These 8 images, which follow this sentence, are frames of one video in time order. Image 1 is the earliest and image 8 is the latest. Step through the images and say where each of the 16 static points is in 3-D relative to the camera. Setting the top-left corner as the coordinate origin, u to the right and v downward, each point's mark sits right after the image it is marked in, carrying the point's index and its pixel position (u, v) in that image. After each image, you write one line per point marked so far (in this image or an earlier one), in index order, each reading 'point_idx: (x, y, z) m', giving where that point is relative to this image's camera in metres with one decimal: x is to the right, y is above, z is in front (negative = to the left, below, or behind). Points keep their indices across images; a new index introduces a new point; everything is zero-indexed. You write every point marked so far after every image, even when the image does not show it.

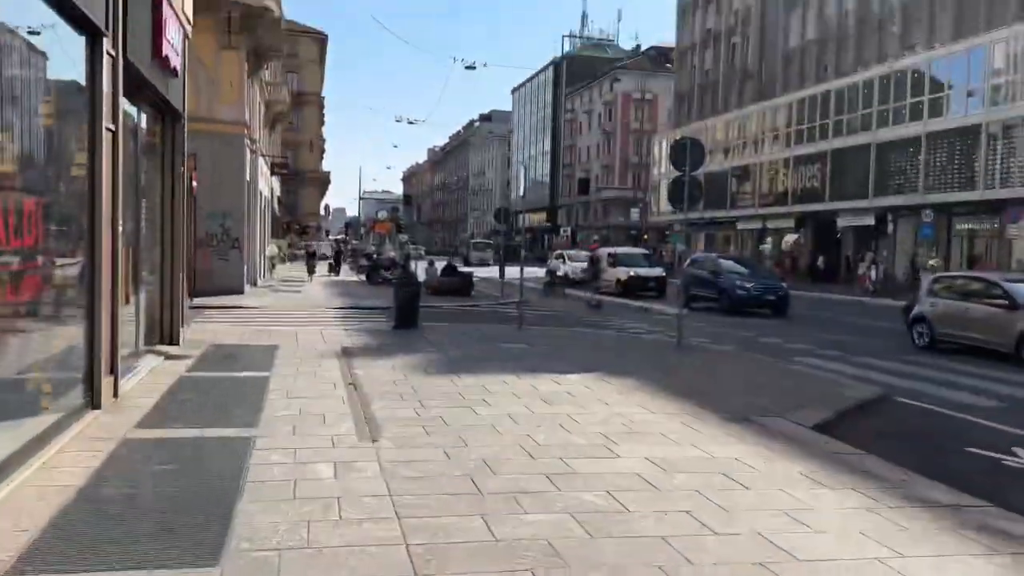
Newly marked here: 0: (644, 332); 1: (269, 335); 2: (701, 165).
0: (+2.8, -0.9, +16.7) m
1: (-4.1, -0.8, +13.5) m
2: (+3.2, +2.1, +13.5) m
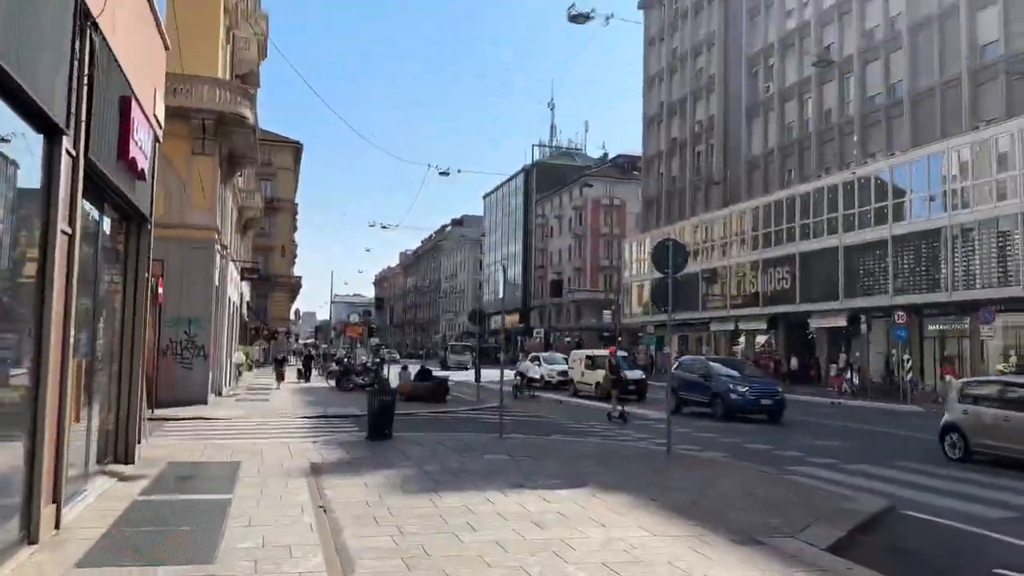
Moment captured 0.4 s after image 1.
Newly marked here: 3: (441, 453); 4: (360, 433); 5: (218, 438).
0: (+2.3, -3.0, +16.0) m
1: (-4.4, -2.6, +12.6) m
2: (+2.9, +0.3, +13.3) m
3: (-1.1, -2.6, +12.4) m
4: (-2.9, -2.8, +15.3) m
5: (-5.8, -2.9, +15.7) m
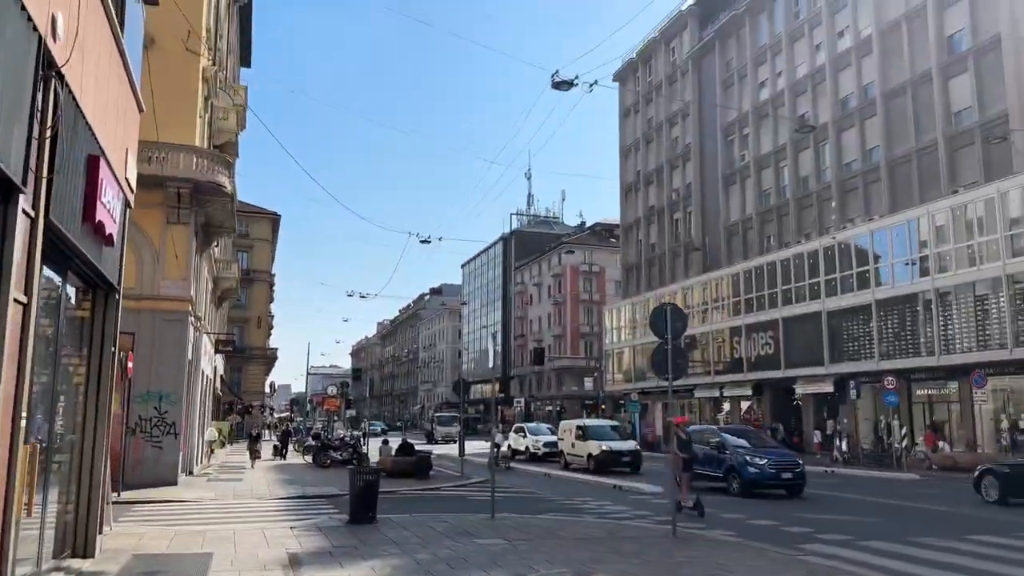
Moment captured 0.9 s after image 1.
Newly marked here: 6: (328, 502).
0: (+2.2, -4.3, +15.1) m
1: (-4.5, -3.6, +11.6) m
2: (+2.7, -0.7, +12.7) m
3: (-1.2, -3.6, +11.5) m
4: (-3.1, -4.1, +14.3) m
5: (-5.9, -4.3, +14.5) m
6: (-4.3, -5.1, +18.9) m
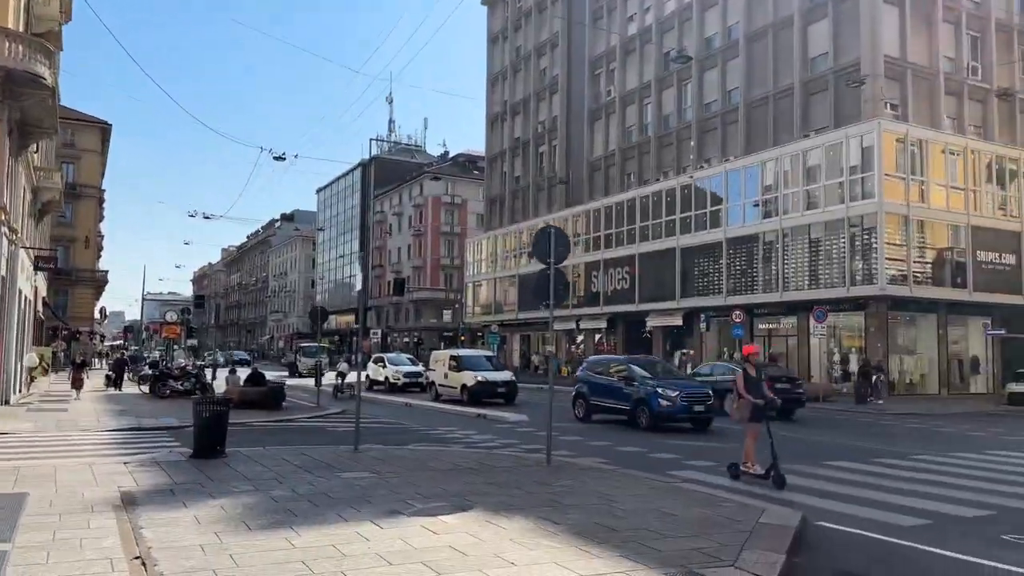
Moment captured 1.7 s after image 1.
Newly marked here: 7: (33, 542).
0: (-0.3, -2.9, +14.7) m
1: (-6.2, -2.4, +10.0) m
2: (+0.8, +0.5, +12.1) m
3: (-2.9, -2.4, +10.5) m
4: (-5.3, -2.6, +12.9) m
5: (-8.2, -2.7, +12.7) m
6: (-7.4, -3.2, +17.3) m
7: (-3.9, -2.1, +6.5) m
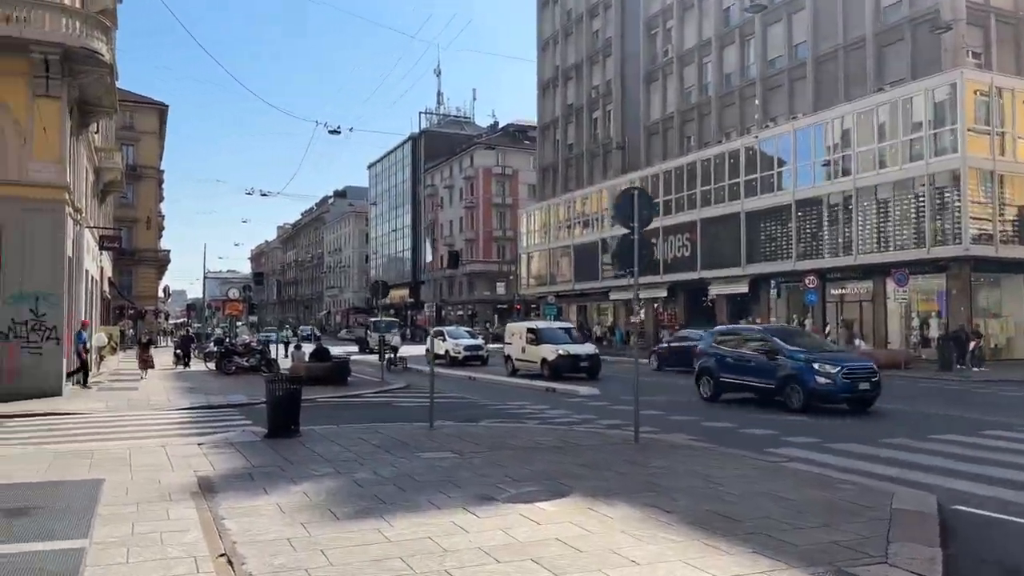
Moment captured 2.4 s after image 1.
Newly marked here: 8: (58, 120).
0: (+1.1, -2.4, +14.1) m
1: (-5.1, -2.1, +9.7) m
2: (+2.0, +0.9, +11.3) m
3: (-1.8, -2.1, +10.0) m
4: (-4.0, -2.2, +12.6) m
5: (-6.9, -2.4, +12.5) m
6: (-5.8, -2.7, +17.1) m
7: (-3.0, -1.9, +6.1) m
8: (-10.9, +4.0, +19.1) m
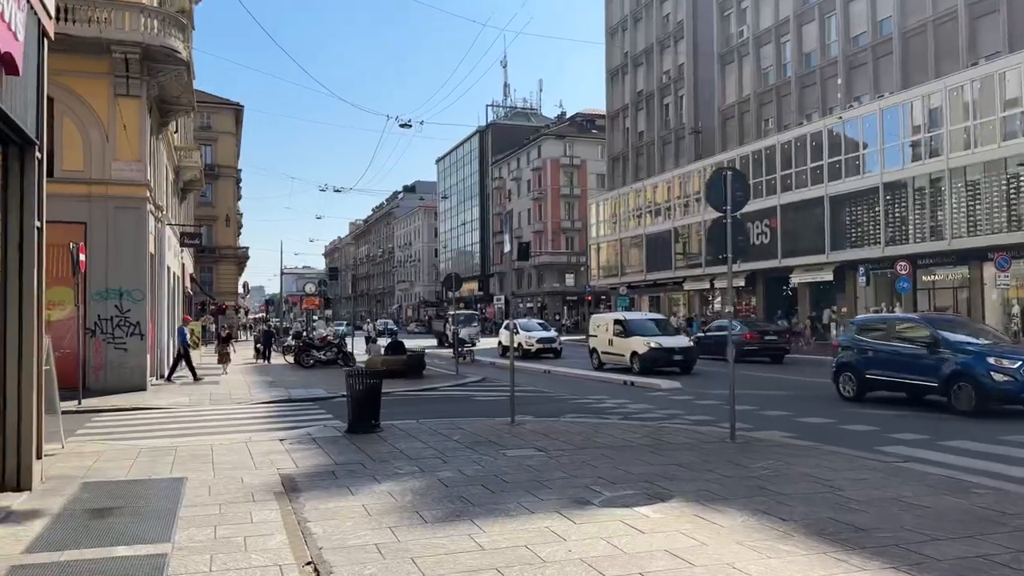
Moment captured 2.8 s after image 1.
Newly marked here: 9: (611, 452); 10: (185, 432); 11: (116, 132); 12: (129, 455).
0: (+2.5, -2.2, +13.4) m
1: (-4.1, -2.0, +9.6) m
2: (+3.1, +1.1, +10.5) m
3: (-0.7, -2.0, +9.6) m
4: (-2.7, -2.1, +12.4) m
5: (-5.6, -2.3, +12.5) m
6: (-4.2, -2.5, +17.0) m
7: (-2.3, -1.8, +5.8) m
8: (-9.1, +4.1, +19.4) m
9: (+1.1, -1.9, +9.5) m
10: (-5.5, -2.4, +13.4) m
11: (-9.5, +3.8, +19.3) m
12: (-4.7, -2.1, +9.9) m
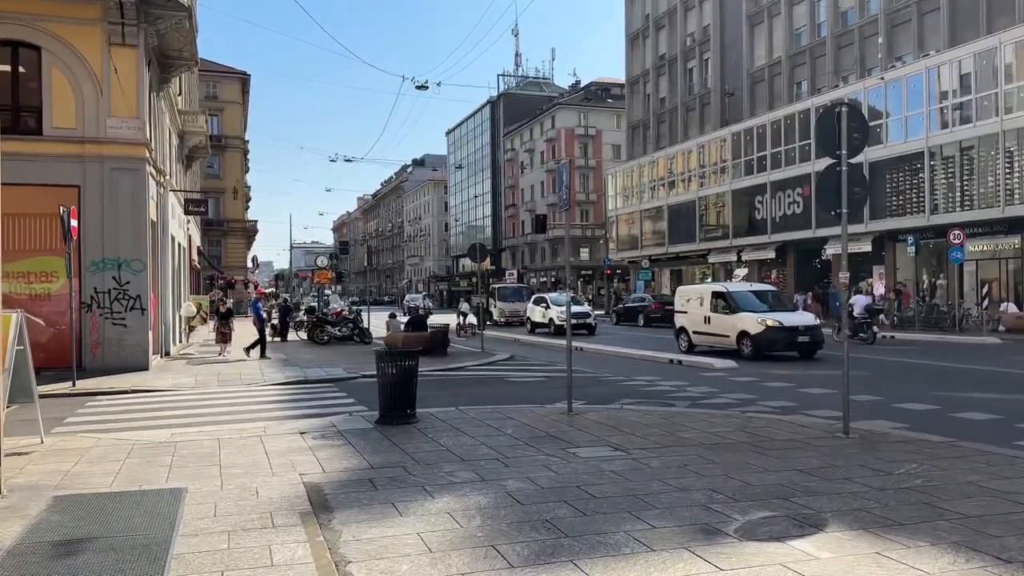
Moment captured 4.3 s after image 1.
0: (+3.2, -1.7, +11.6) m
1: (-3.3, -1.7, +7.9) m
2: (+3.8, +1.5, +8.7) m
3: (0.0, -1.6, +7.8) m
4: (-2.0, -1.6, +10.6) m
5: (-4.9, -1.9, +10.9) m
6: (-3.4, -1.9, +15.3) m
7: (-1.6, -1.6, +4.1) m
8: (-8.3, +4.8, +17.6) m
9: (+1.9, -1.6, +7.7) m
10: (-4.7, -1.9, +11.7) m
11: (-8.7, +4.4, +17.4) m
12: (-4.0, -1.7, +8.2) m
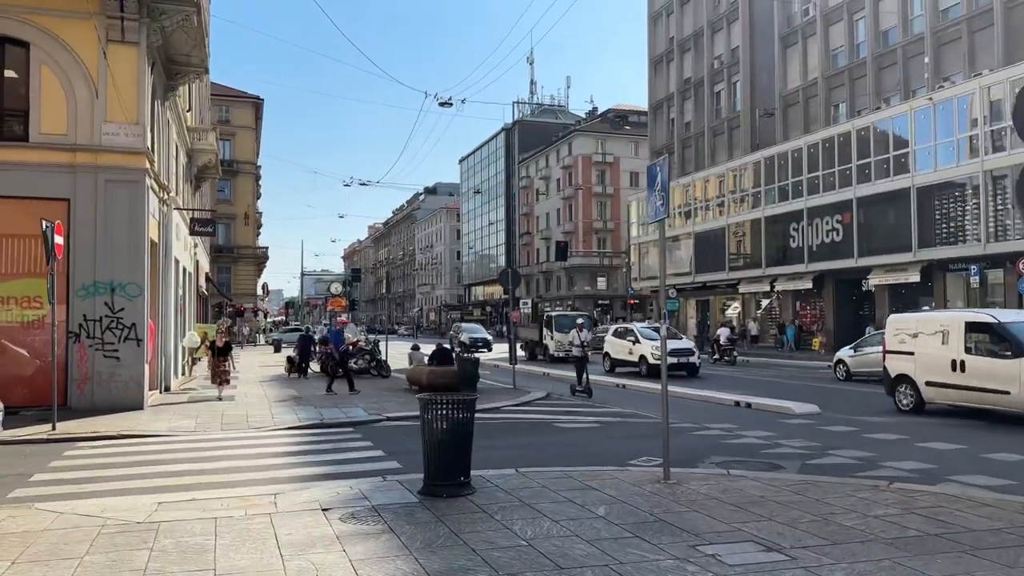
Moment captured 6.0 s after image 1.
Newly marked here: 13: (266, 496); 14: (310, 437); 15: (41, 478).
0: (+4.0, -2.1, +9.4) m
1: (-2.6, -1.9, +5.7) m
2: (+4.6, +1.2, +6.5) m
3: (+0.7, -1.8, +5.6) m
4: (-1.2, -2.0, +8.4) m
5: (-4.1, -2.2, +8.7) m
6: (-2.5, -2.4, +13.1) m
7: (-0.9, -1.7, +1.9) m
8: (-7.4, +4.2, +15.7) m
9: (+2.6, -1.8, +5.4) m
10: (-3.9, -2.3, +9.5) m
11: (-7.8, +3.9, +15.5) m
12: (-3.3, -1.9, +6.0) m
13: (-2.5, -2.1, +7.9) m
14: (-3.4, -2.4, +13.1) m
15: (-5.6, -2.3, +9.5) m
